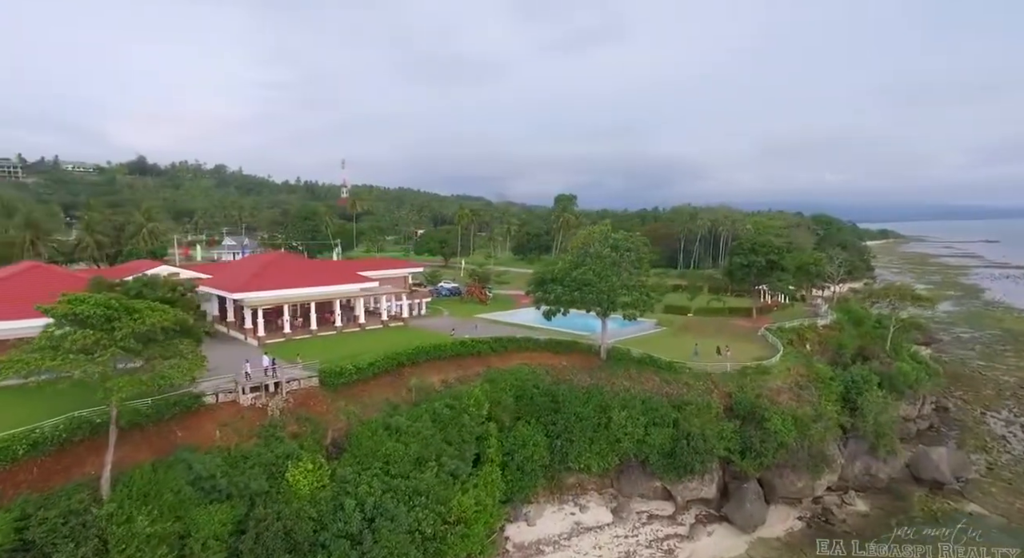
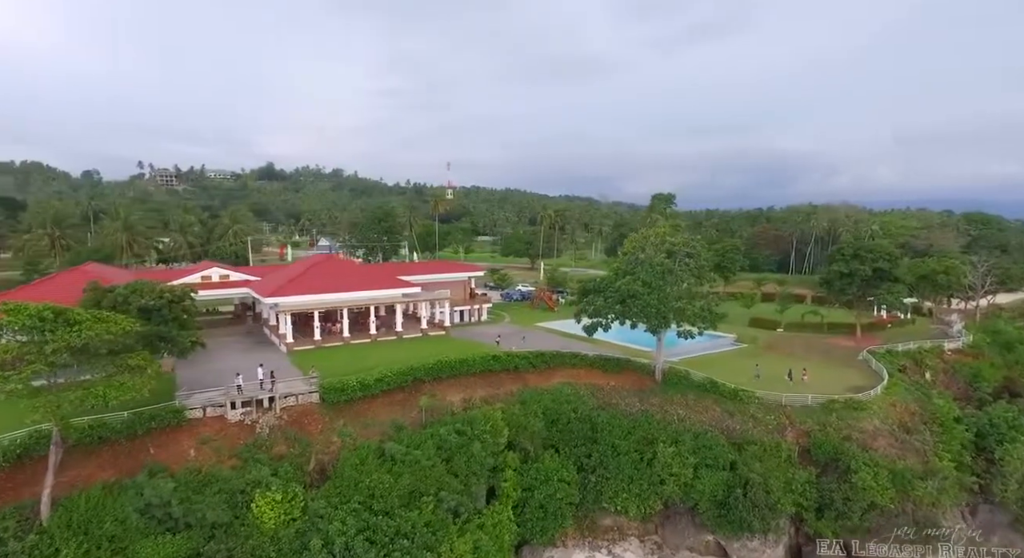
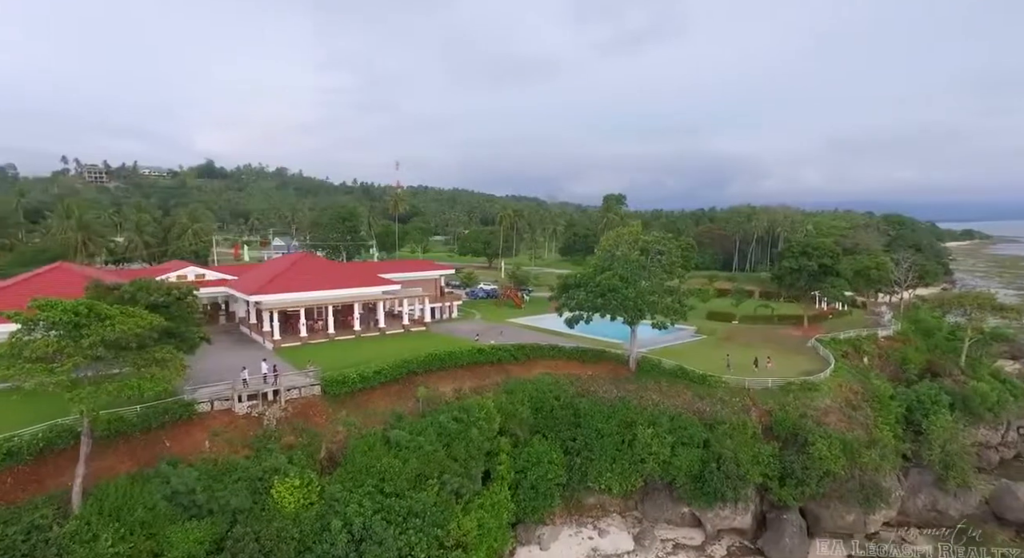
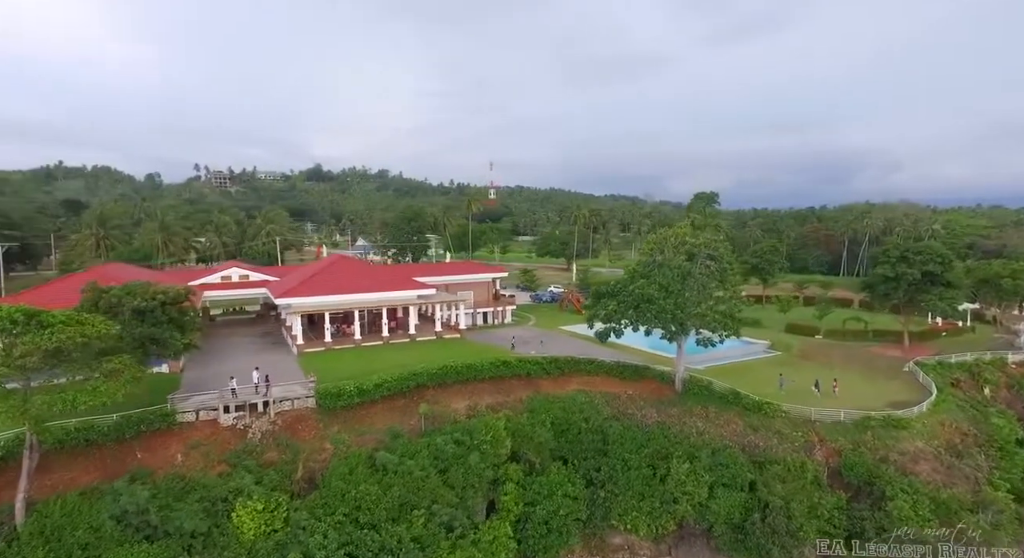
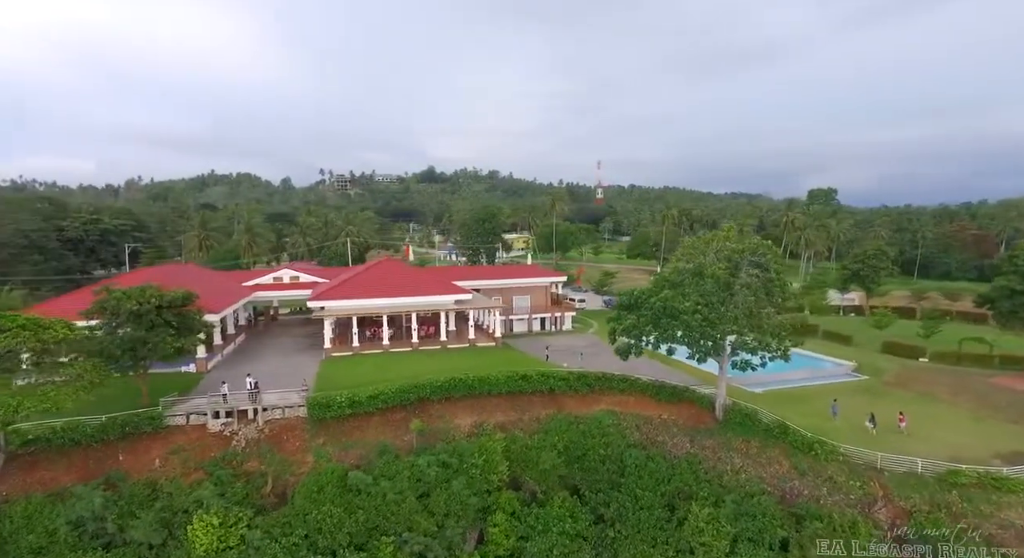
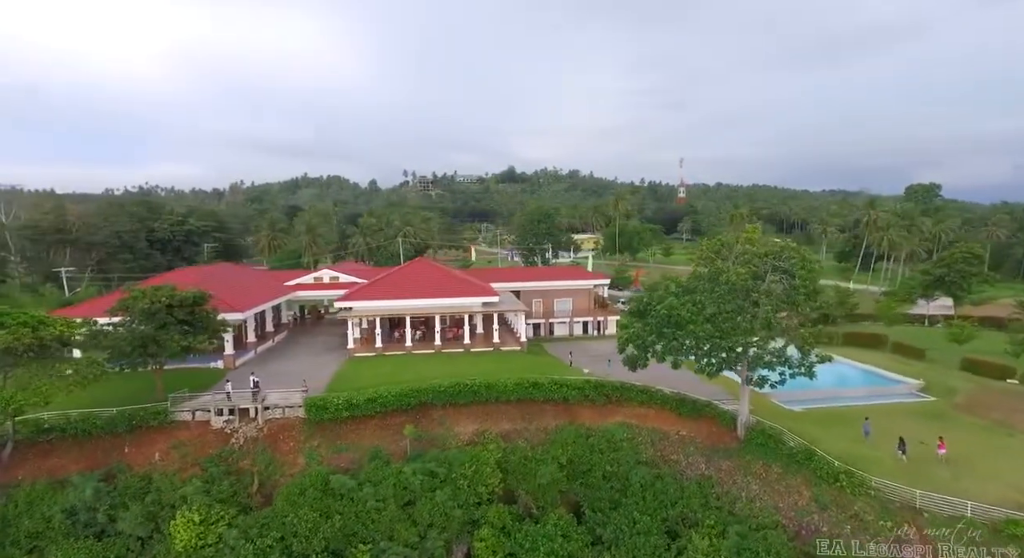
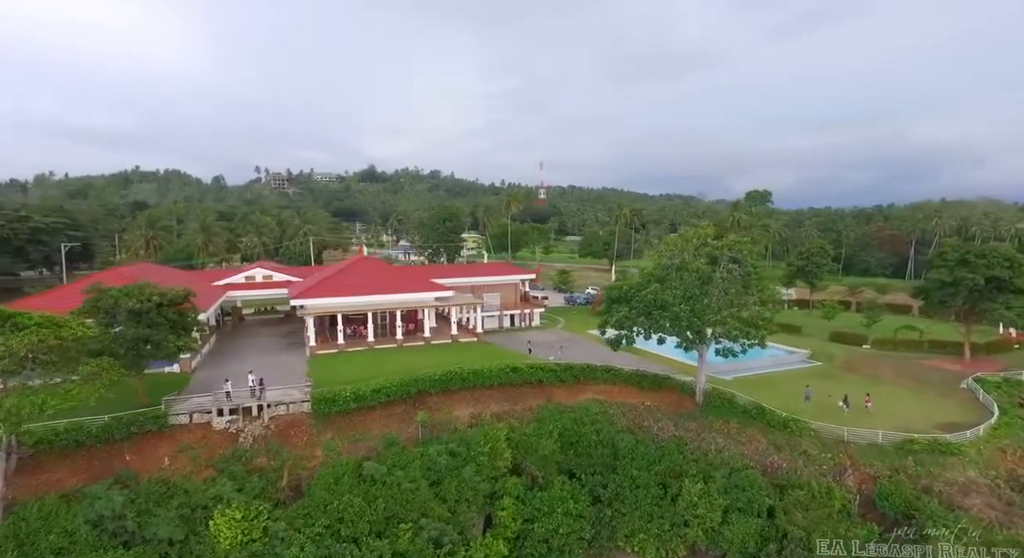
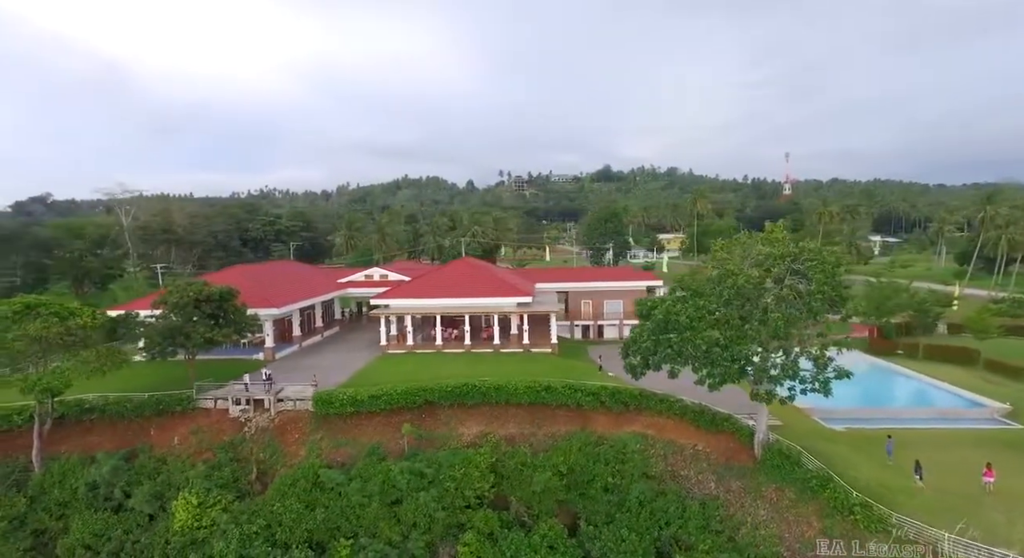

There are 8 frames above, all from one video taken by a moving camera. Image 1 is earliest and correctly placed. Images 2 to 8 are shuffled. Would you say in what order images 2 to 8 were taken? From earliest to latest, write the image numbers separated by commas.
3, 2, 4, 7, 5, 6, 8
